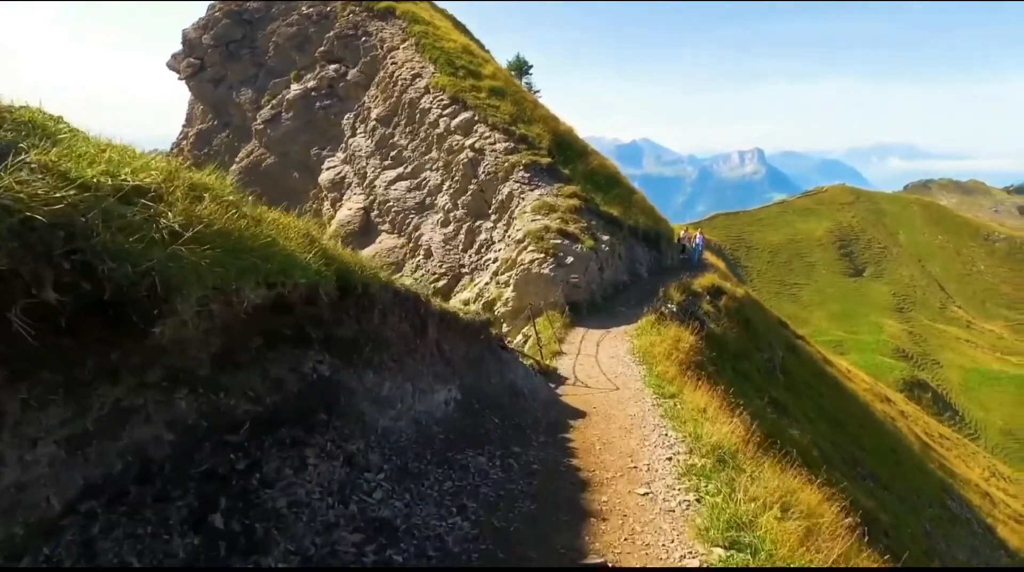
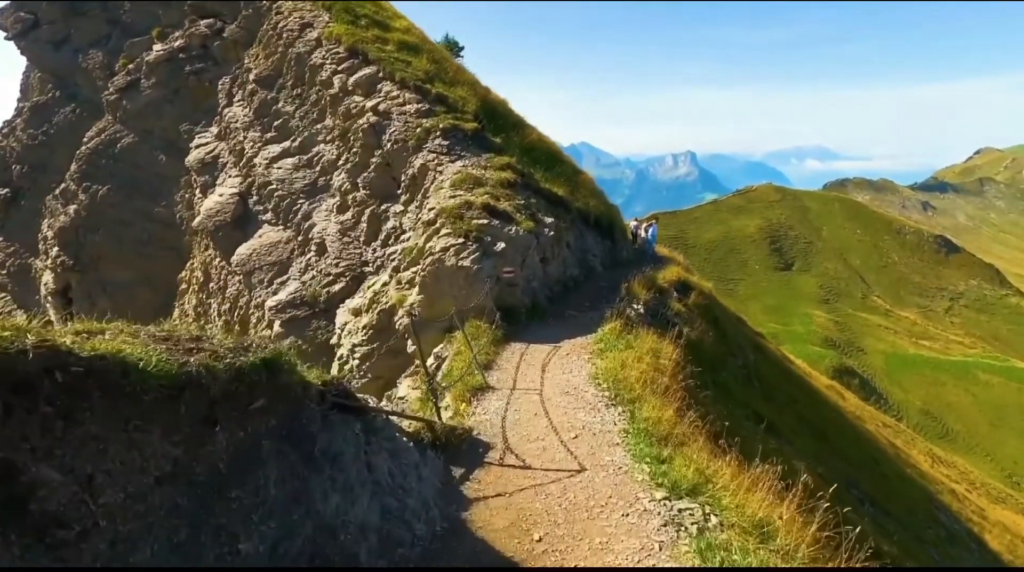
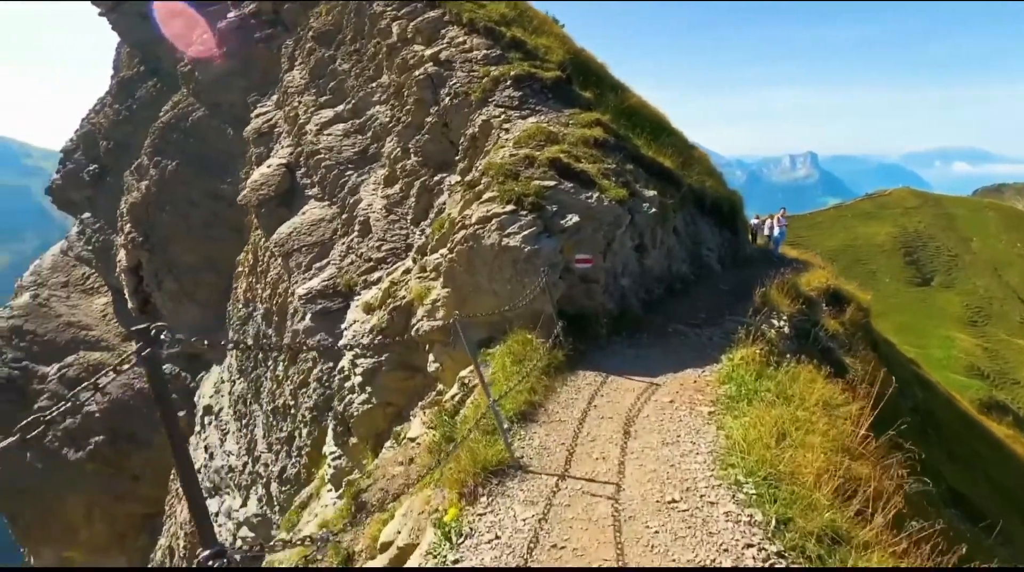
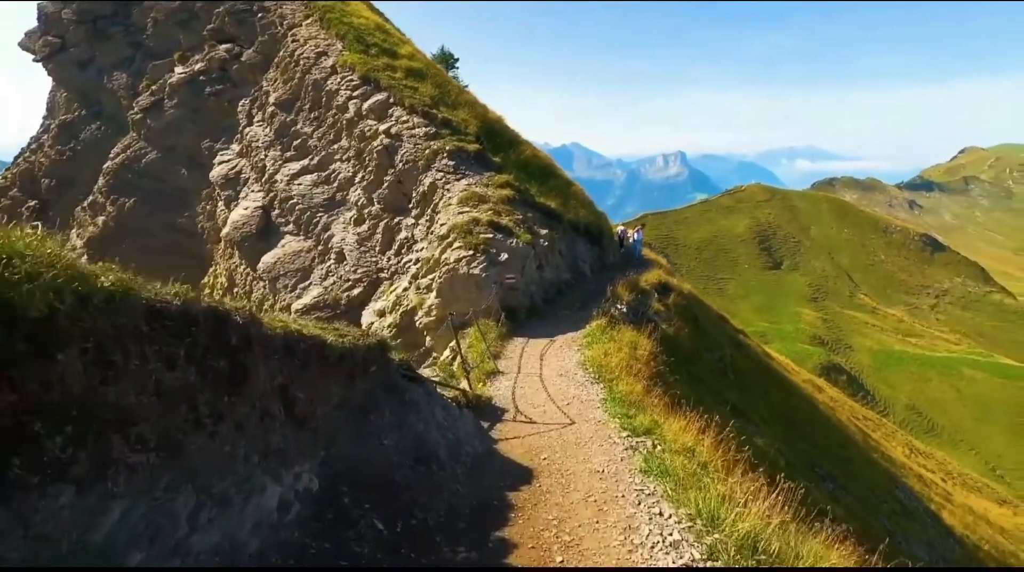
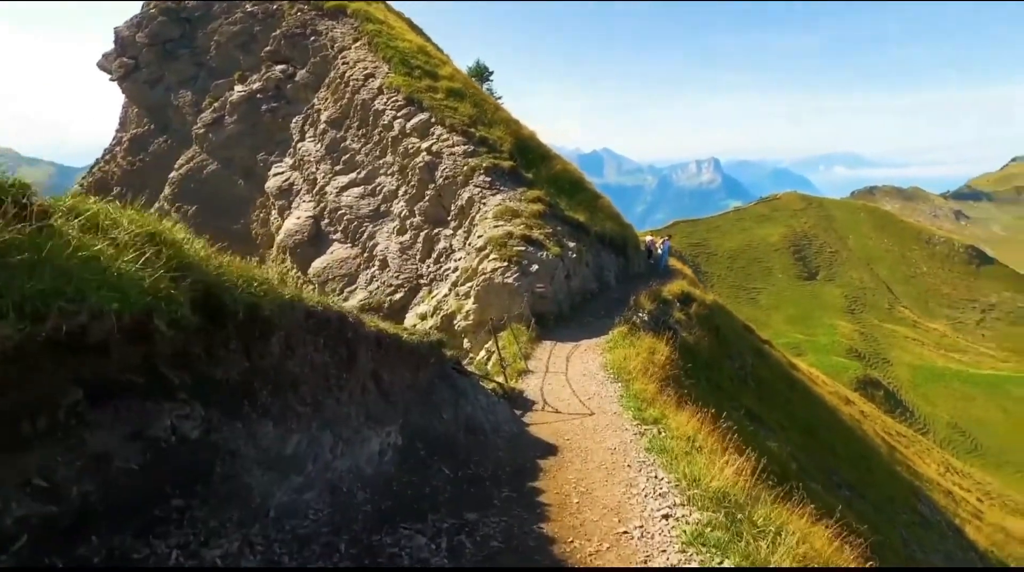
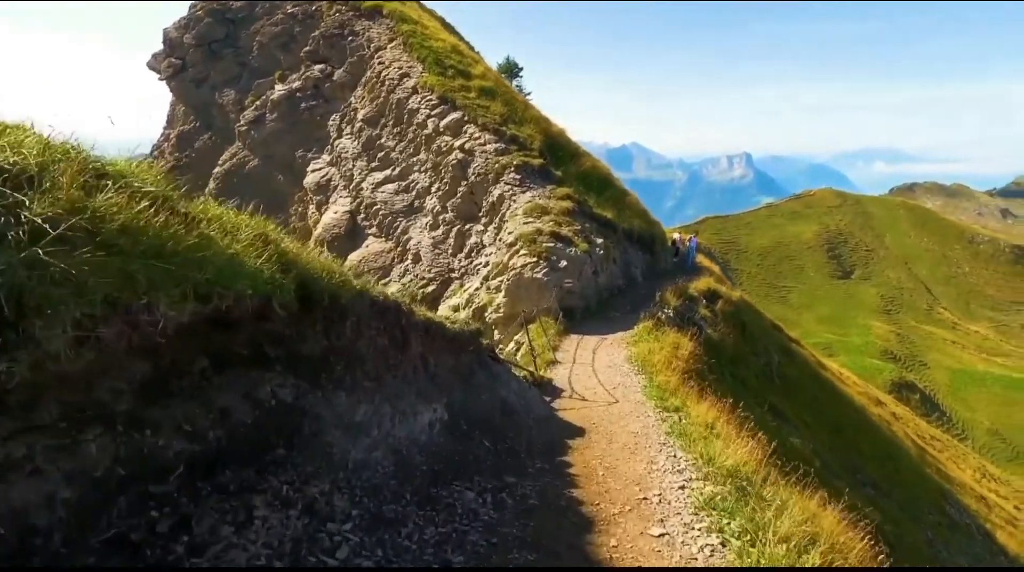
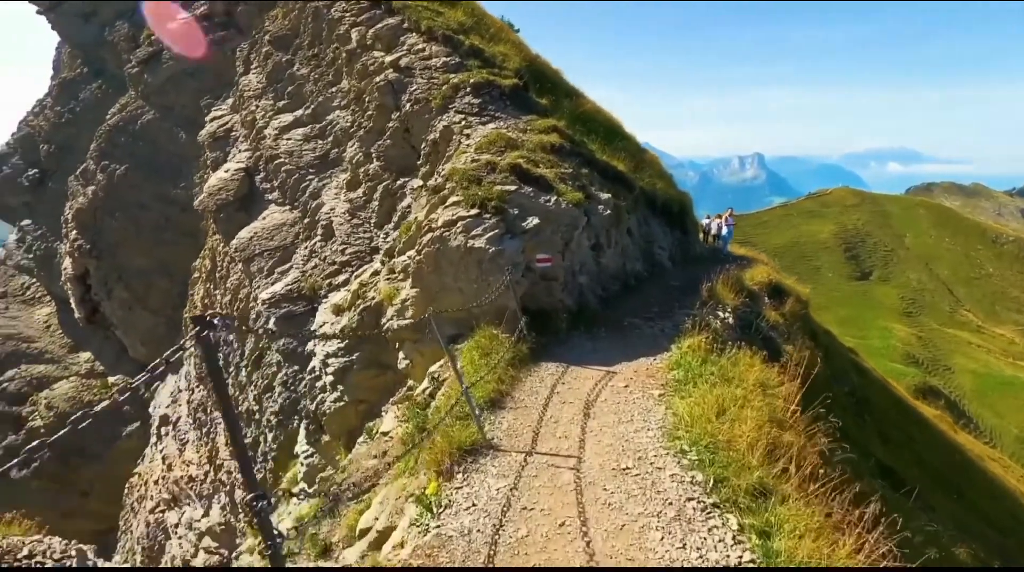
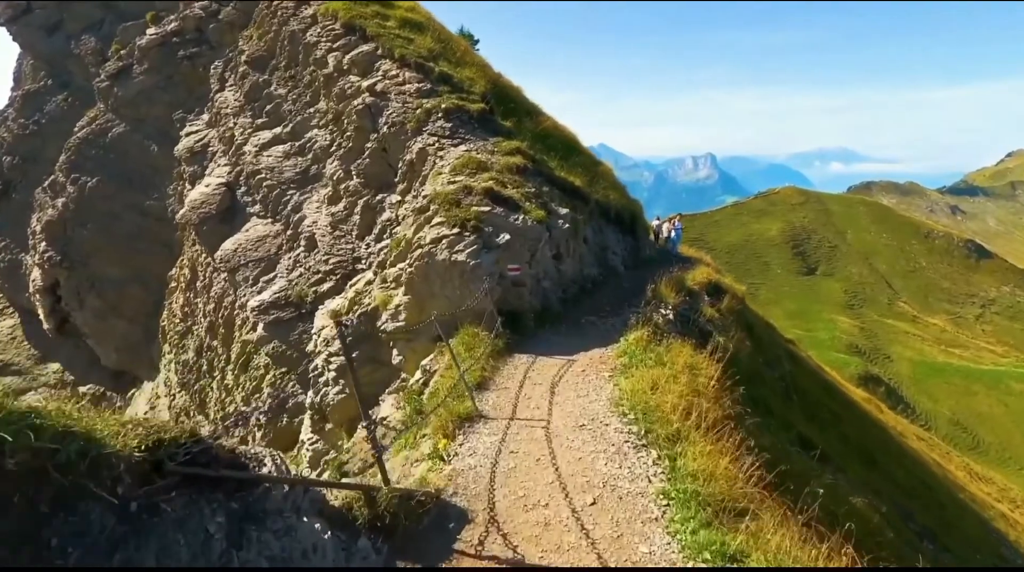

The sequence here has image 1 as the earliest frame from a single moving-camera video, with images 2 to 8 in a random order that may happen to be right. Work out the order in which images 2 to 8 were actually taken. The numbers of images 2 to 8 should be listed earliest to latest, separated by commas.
6, 5, 4, 2, 8, 7, 3
